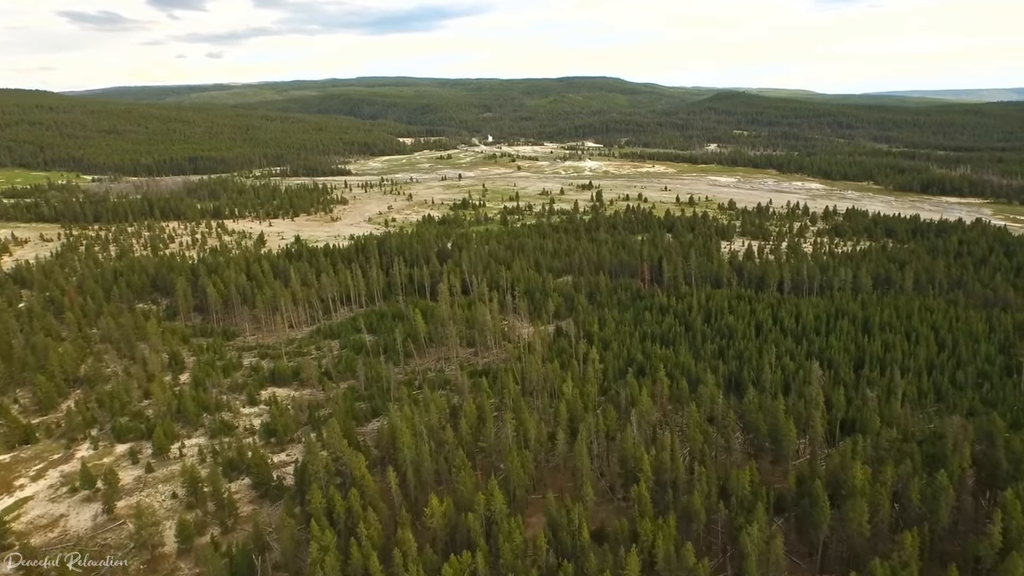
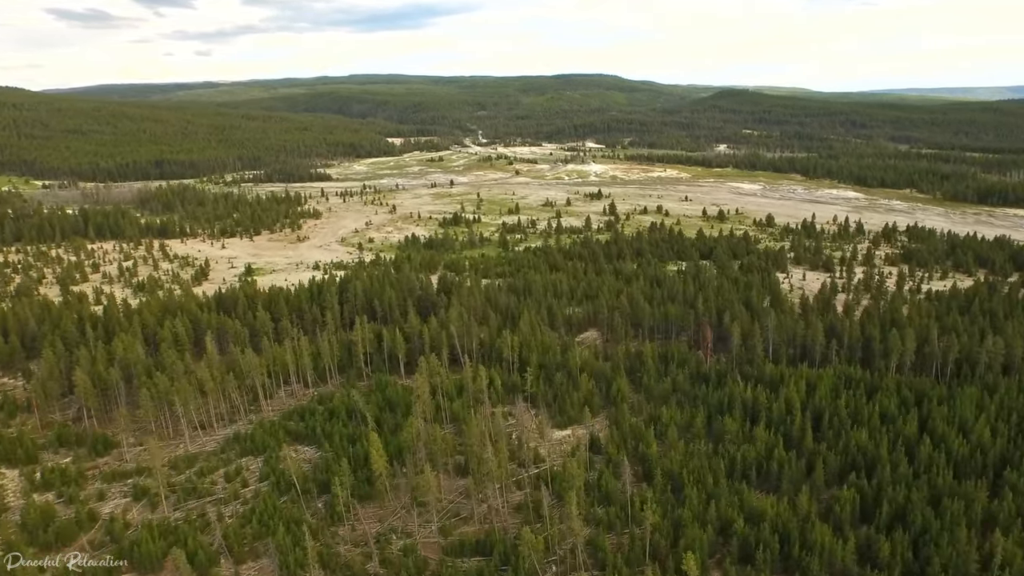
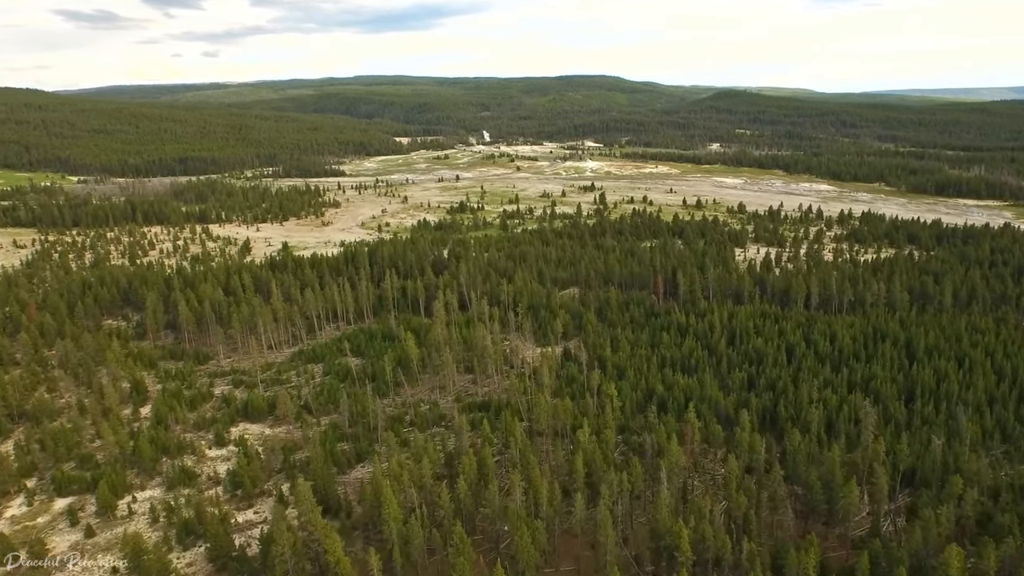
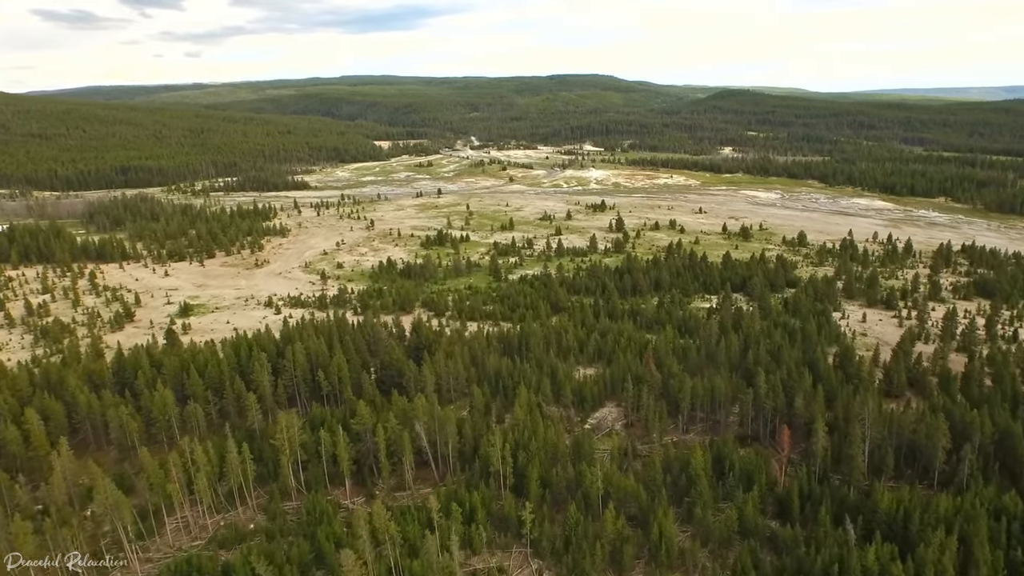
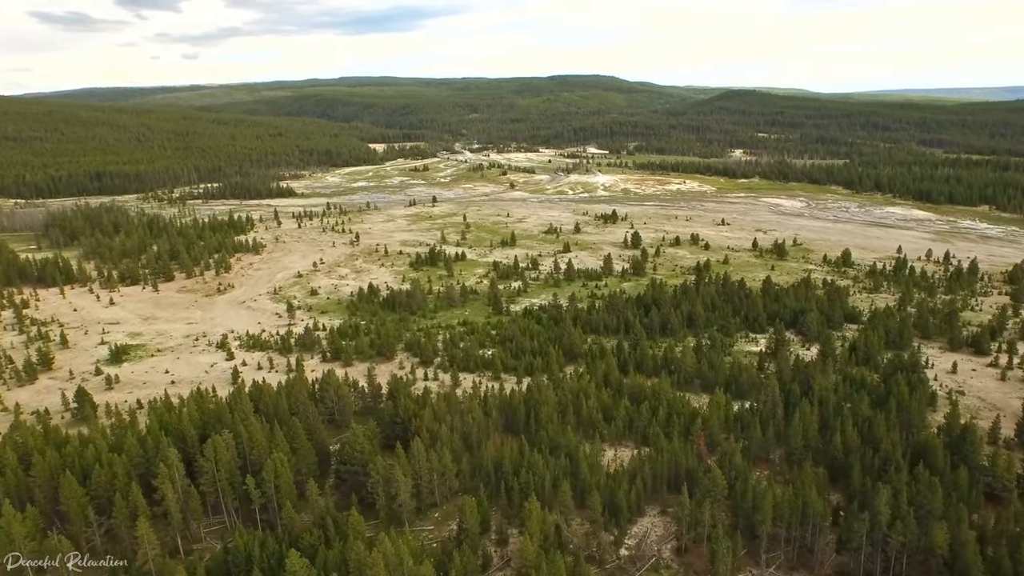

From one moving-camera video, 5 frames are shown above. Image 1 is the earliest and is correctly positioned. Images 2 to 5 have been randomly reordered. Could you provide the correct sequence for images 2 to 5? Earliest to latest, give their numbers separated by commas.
3, 2, 4, 5
